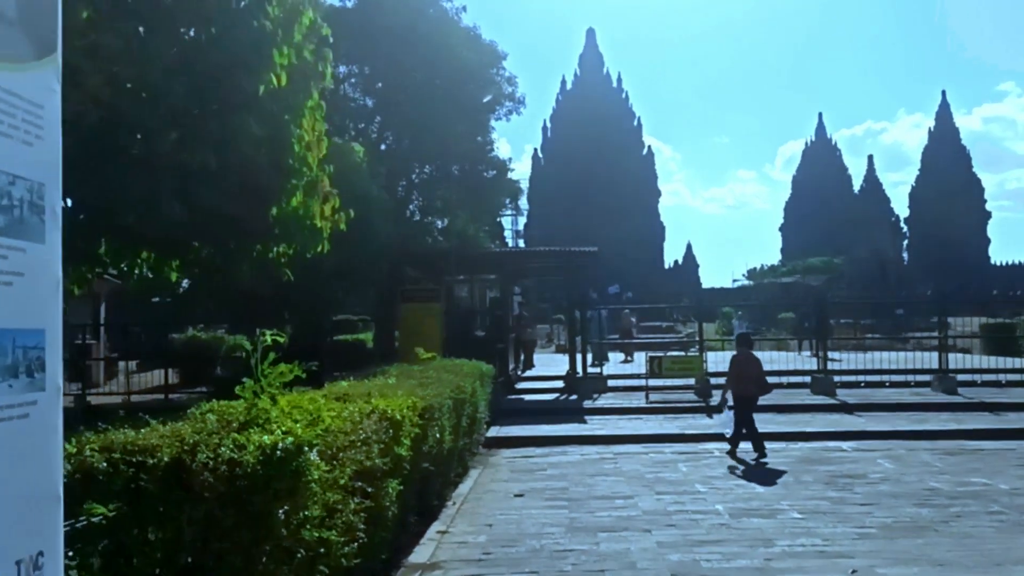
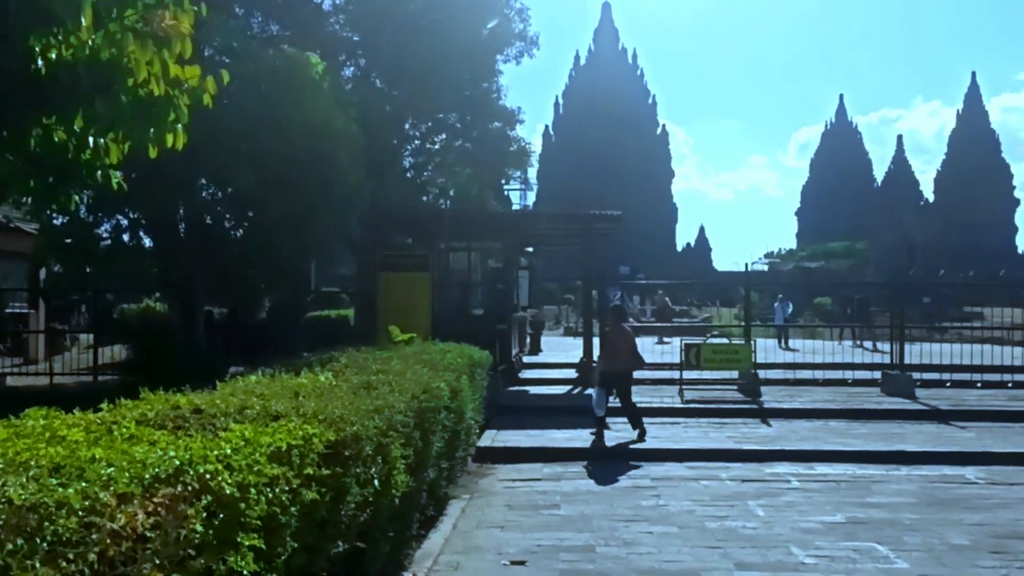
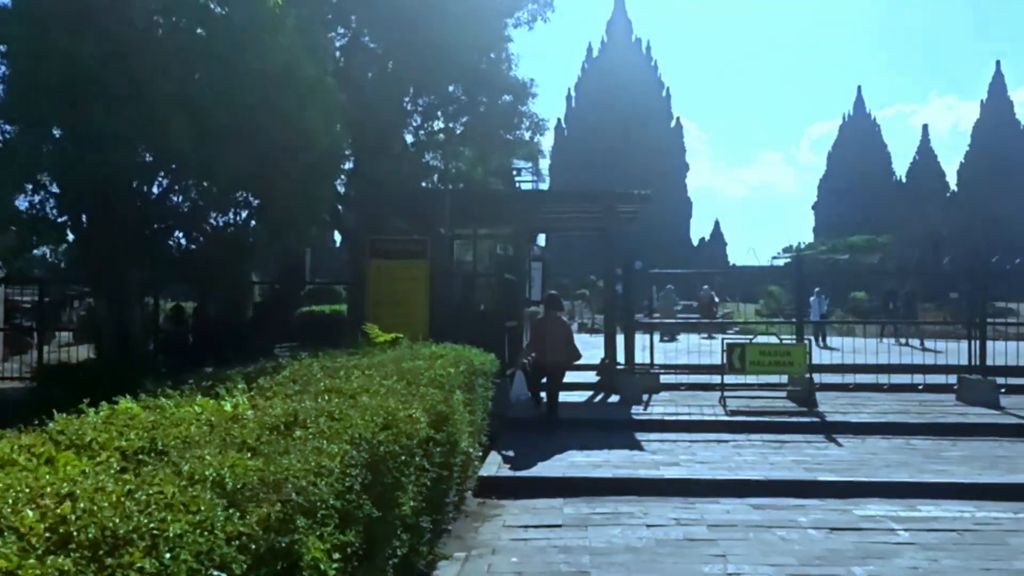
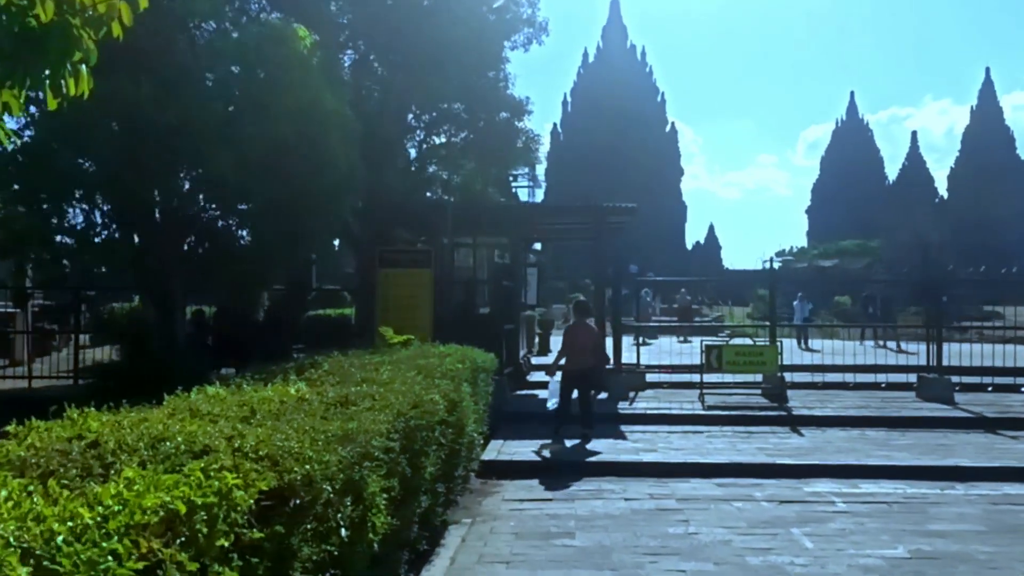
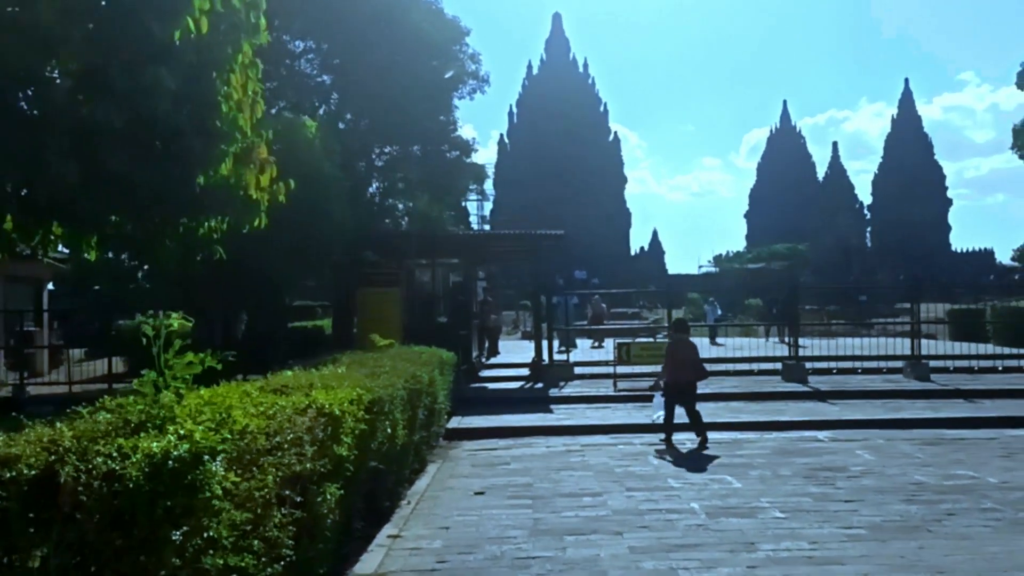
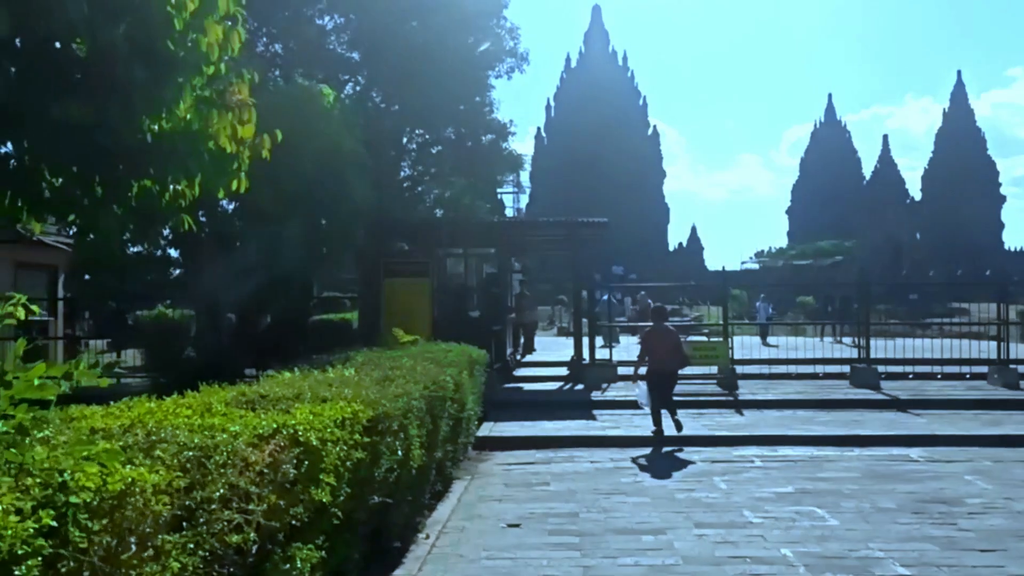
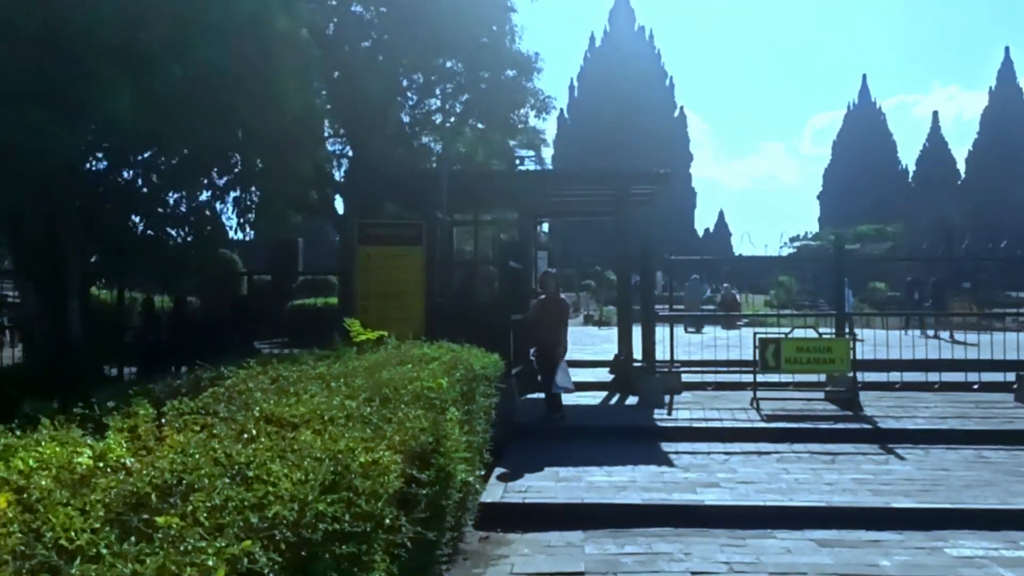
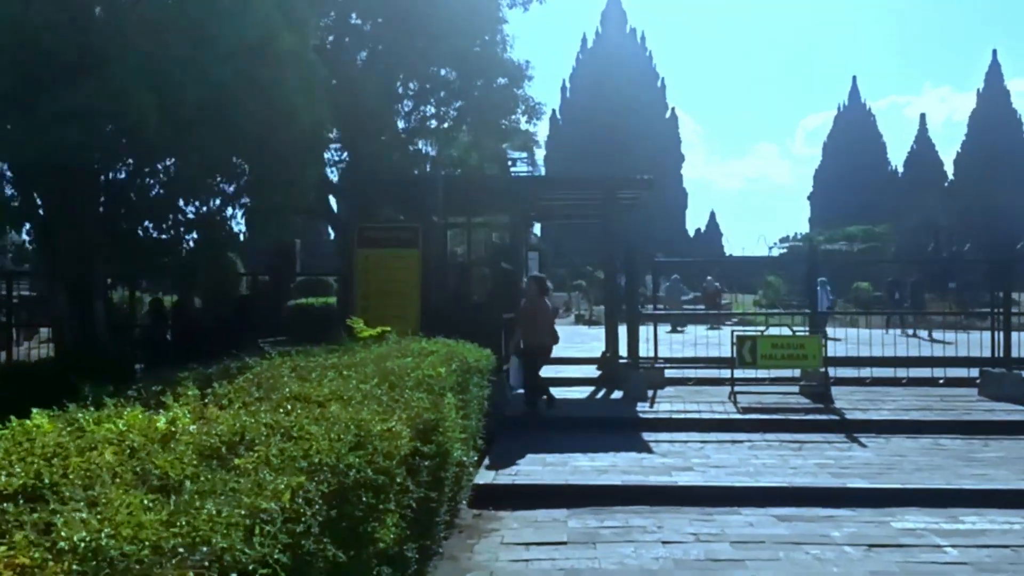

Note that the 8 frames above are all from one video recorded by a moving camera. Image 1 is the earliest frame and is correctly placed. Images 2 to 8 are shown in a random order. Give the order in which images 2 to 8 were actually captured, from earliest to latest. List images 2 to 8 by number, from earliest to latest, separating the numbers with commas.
5, 6, 2, 4, 3, 8, 7
